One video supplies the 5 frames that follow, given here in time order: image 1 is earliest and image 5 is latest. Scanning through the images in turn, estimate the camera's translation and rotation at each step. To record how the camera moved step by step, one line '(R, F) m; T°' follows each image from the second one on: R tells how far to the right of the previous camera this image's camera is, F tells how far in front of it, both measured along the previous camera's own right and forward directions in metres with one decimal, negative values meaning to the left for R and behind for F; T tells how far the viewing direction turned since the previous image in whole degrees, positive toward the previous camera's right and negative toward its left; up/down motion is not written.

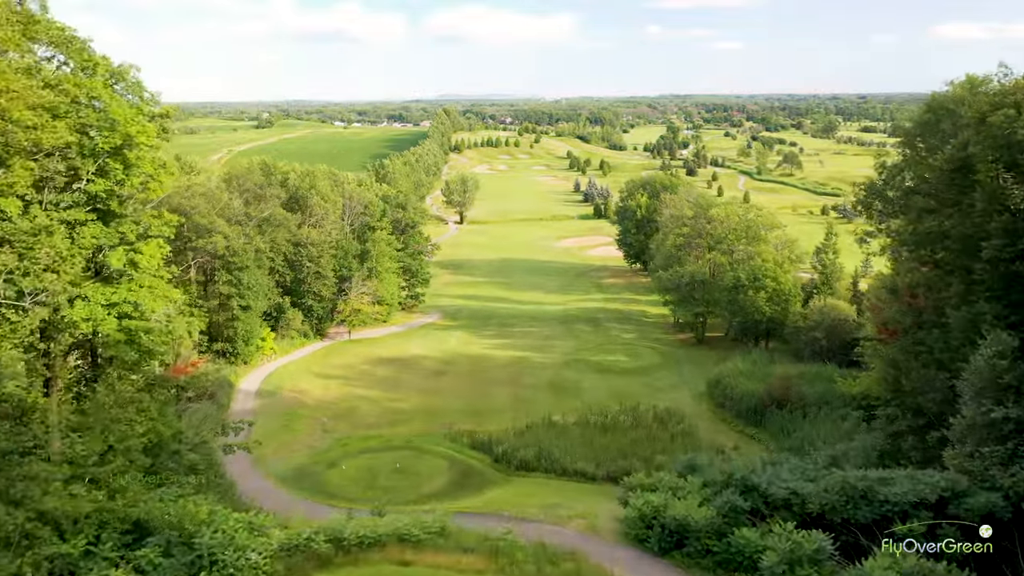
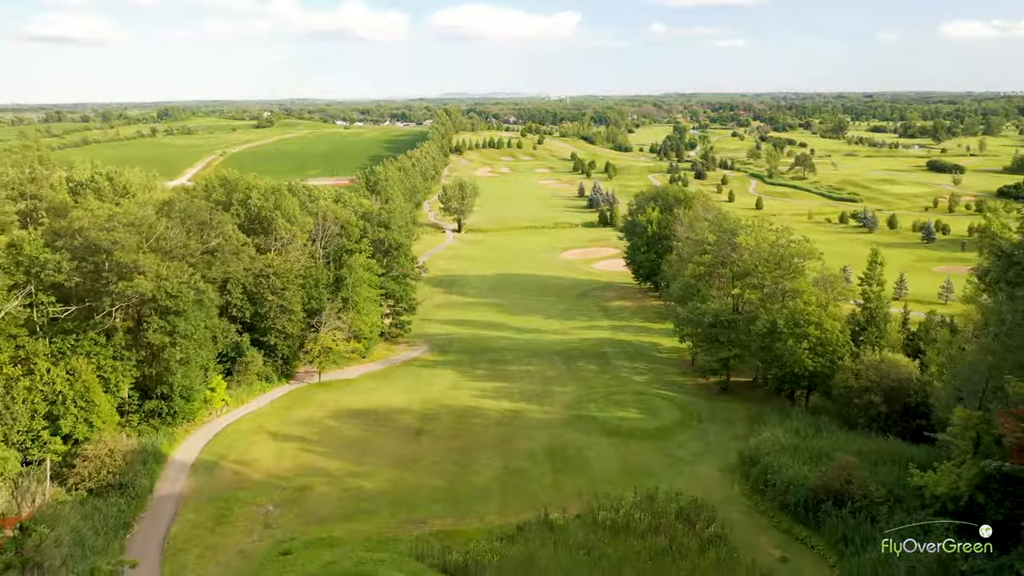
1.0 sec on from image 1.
(+0.5, +6.2) m; 0°
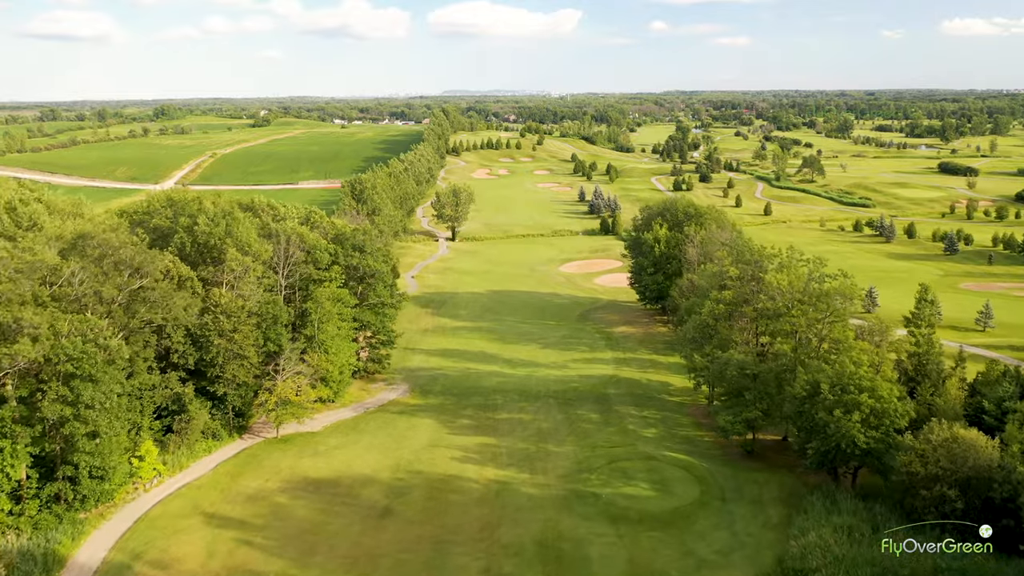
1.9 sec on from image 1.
(+0.6, +5.7) m; 0°
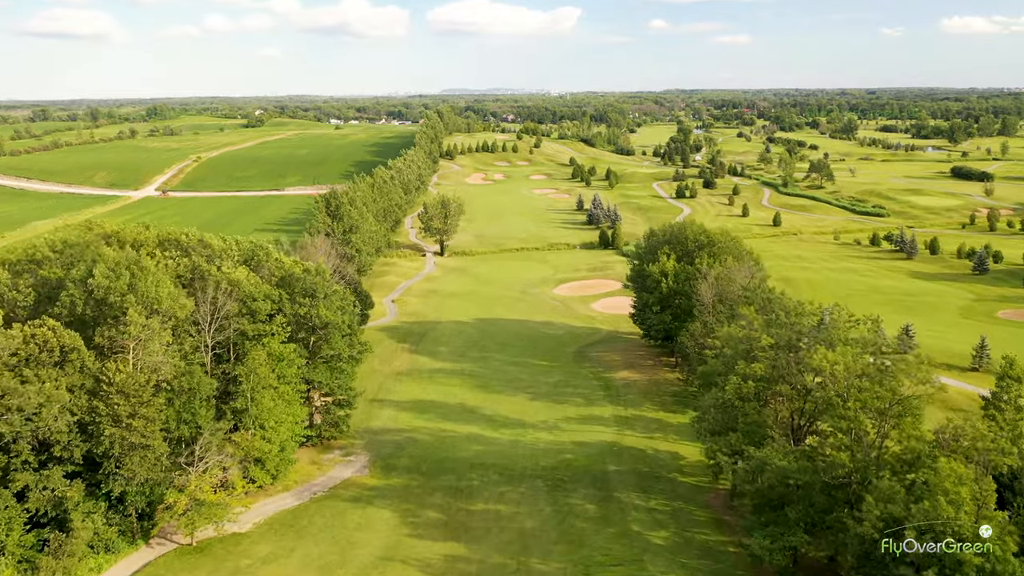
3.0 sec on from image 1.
(+0.9, +7.3) m; 0°
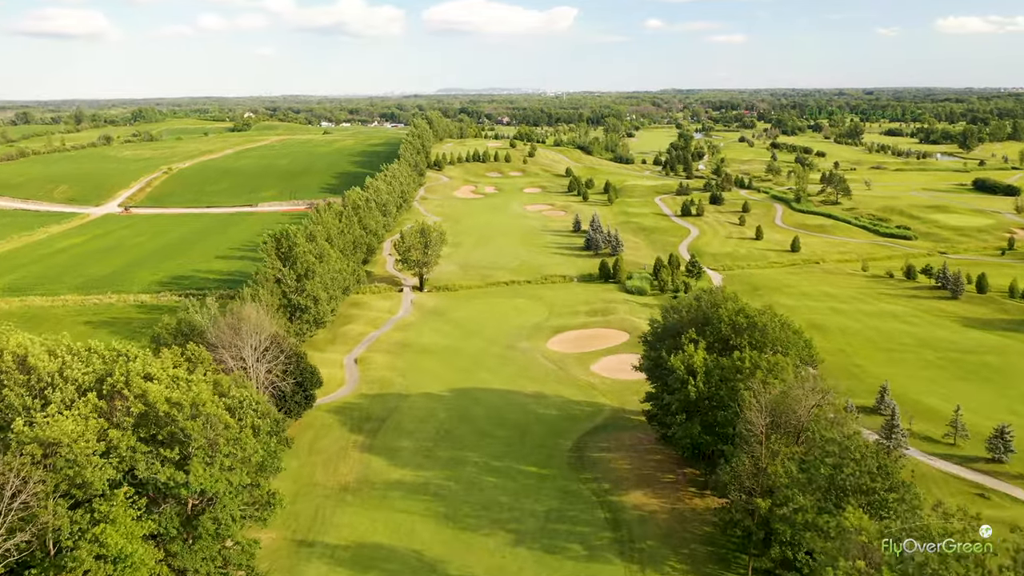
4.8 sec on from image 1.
(+0.9, +11.9) m; 0°
